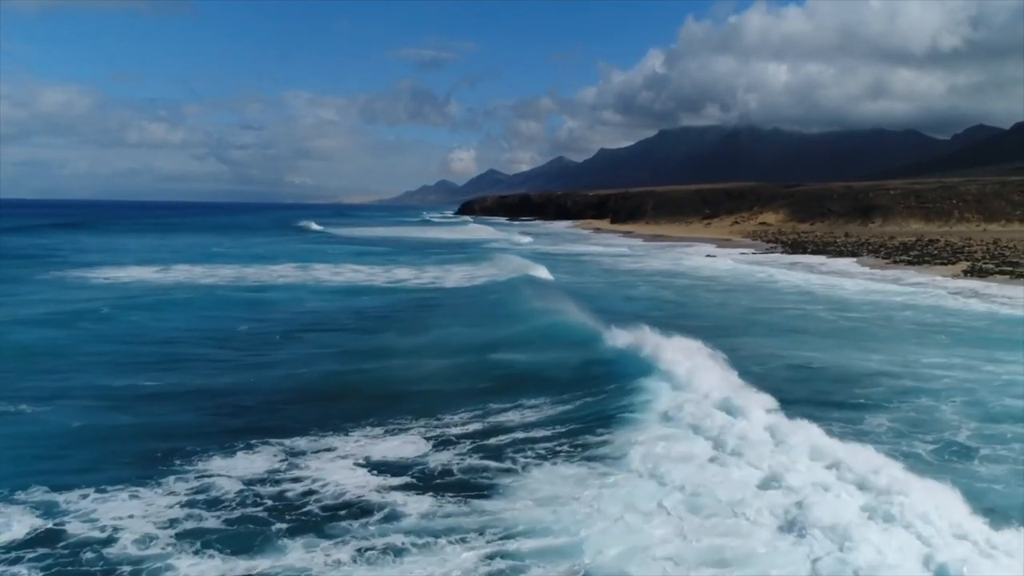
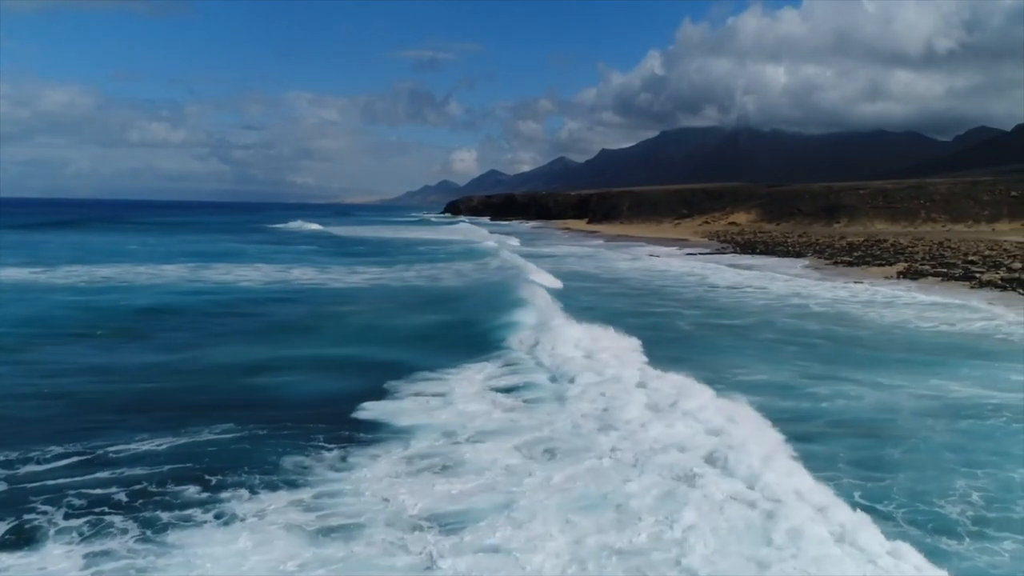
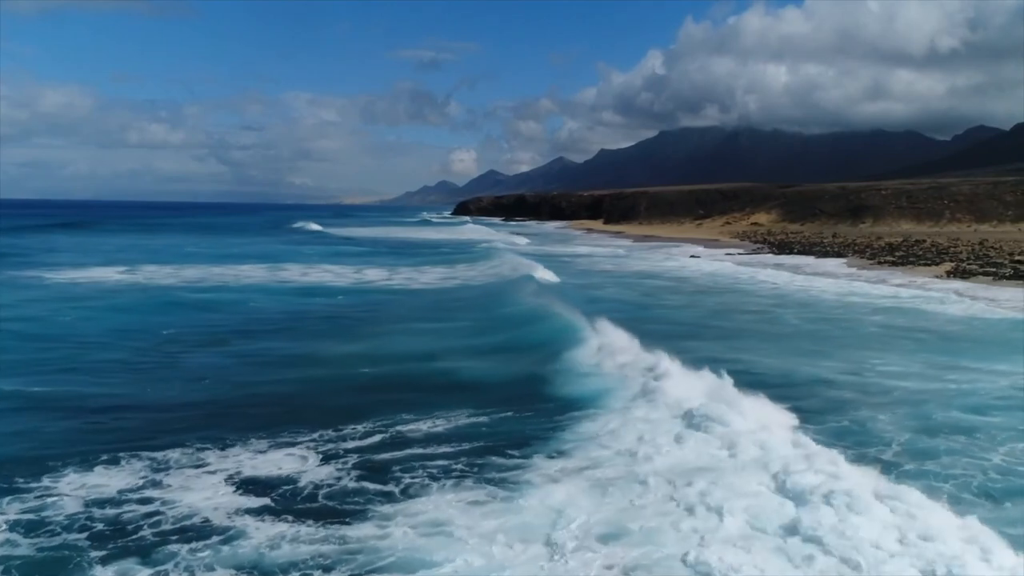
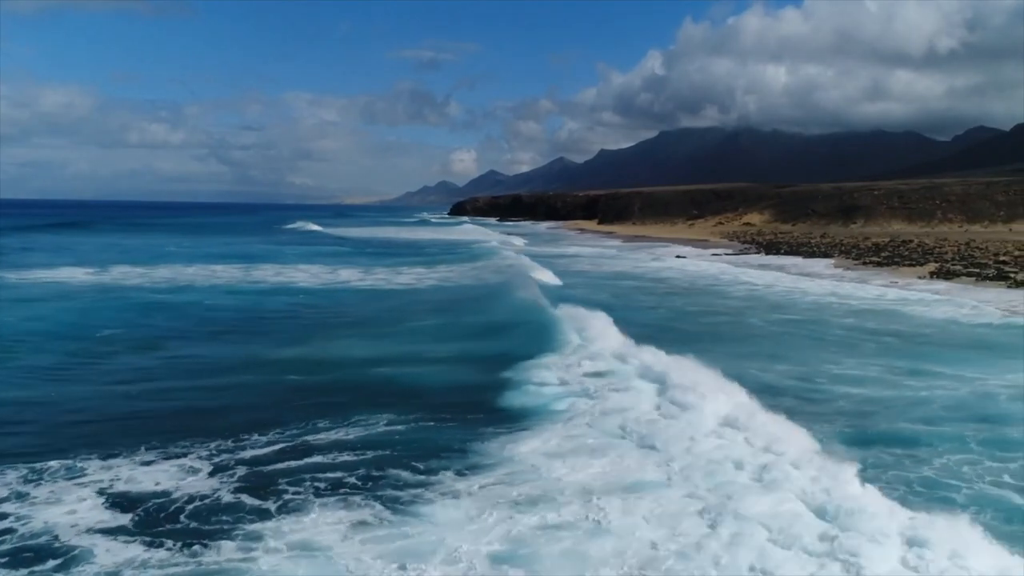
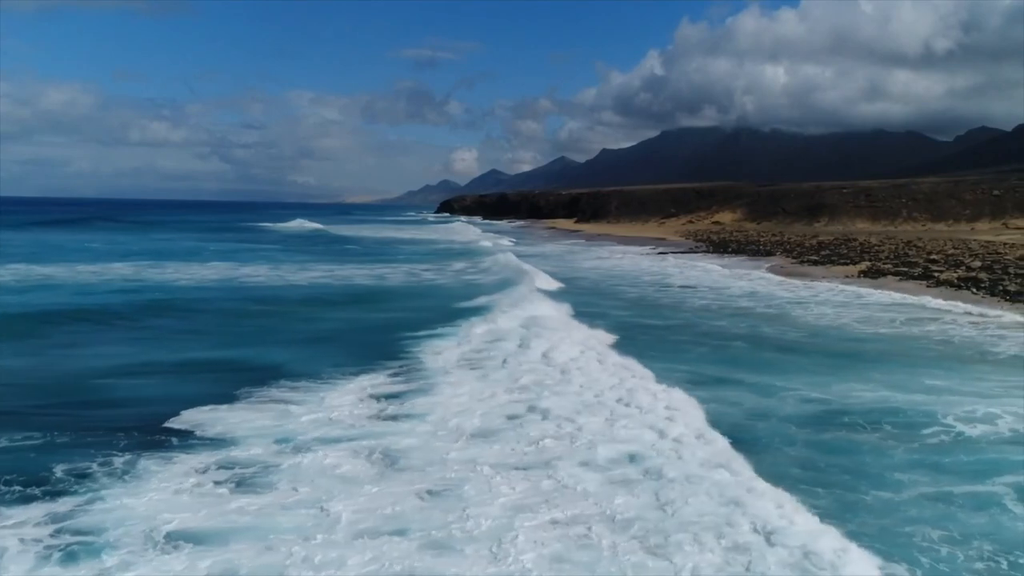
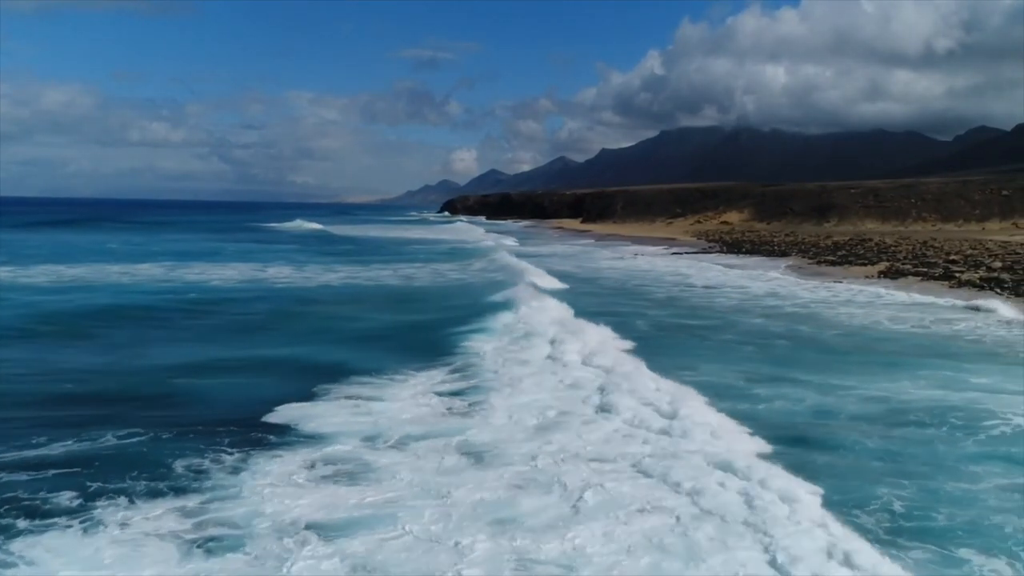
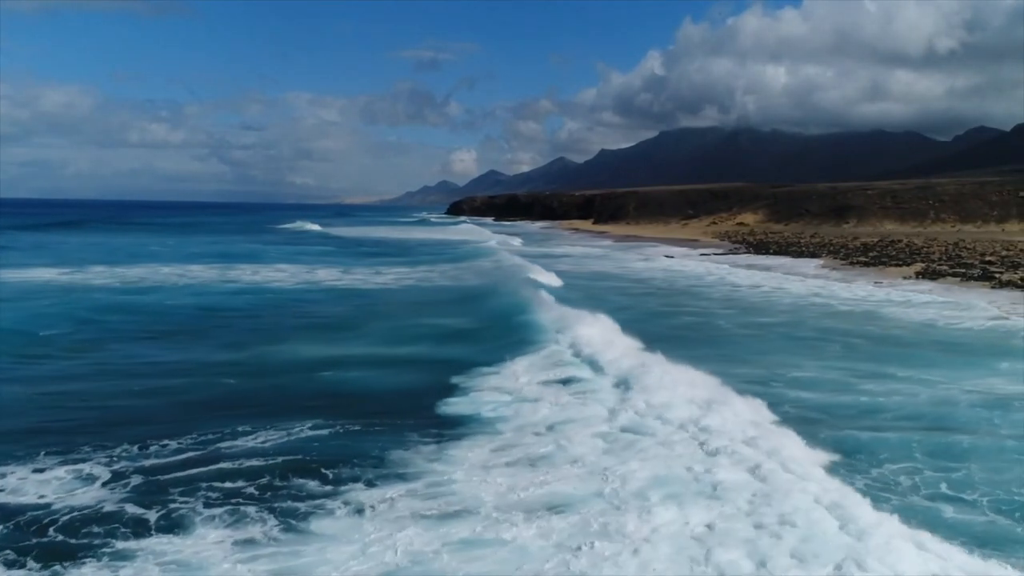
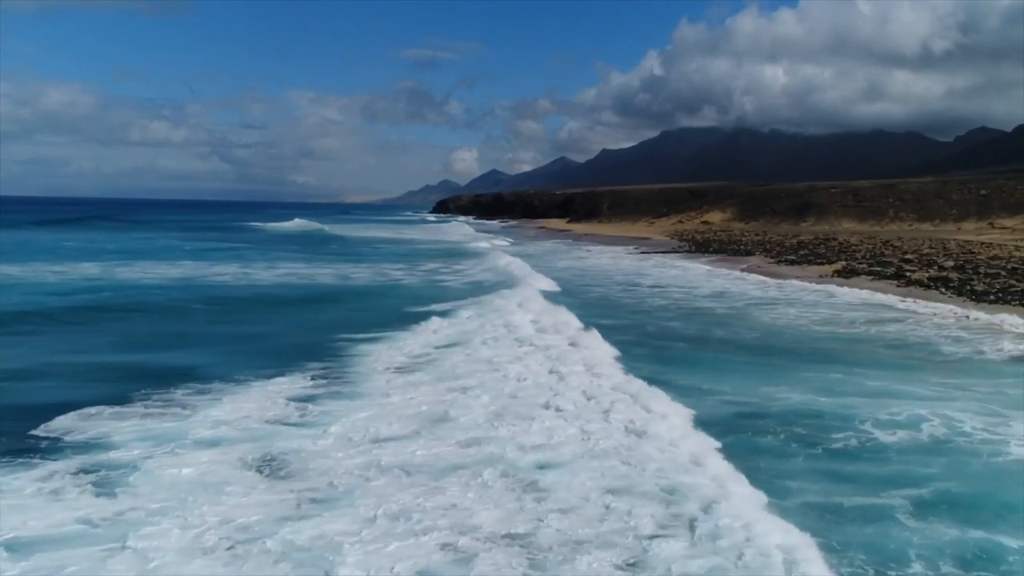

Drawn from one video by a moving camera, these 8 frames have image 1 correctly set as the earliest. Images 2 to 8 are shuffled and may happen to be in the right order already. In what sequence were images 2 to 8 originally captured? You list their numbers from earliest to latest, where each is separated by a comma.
3, 4, 7, 2, 6, 5, 8
